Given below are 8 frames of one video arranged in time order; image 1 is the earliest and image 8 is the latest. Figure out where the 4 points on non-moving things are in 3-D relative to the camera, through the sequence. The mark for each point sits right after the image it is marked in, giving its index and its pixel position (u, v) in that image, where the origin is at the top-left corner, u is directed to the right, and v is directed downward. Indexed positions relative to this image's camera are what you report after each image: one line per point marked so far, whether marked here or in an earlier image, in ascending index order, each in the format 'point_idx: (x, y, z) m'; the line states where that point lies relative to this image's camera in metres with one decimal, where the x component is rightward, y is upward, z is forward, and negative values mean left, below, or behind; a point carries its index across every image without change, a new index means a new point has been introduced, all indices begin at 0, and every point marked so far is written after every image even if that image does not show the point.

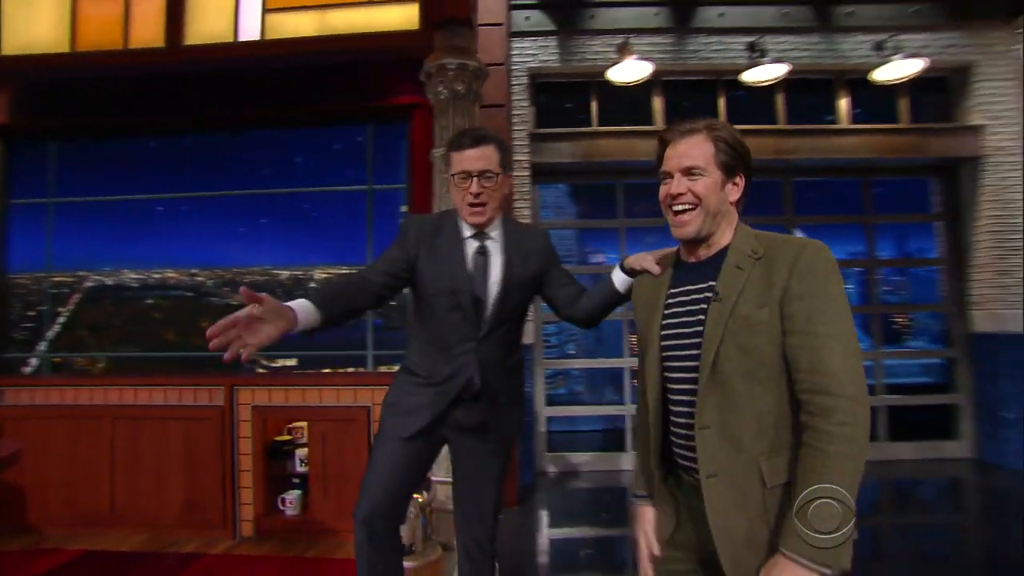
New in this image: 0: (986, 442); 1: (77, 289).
0: (+4.0, -1.3, +4.9) m
1: (-3.7, 0.0, +4.9) m
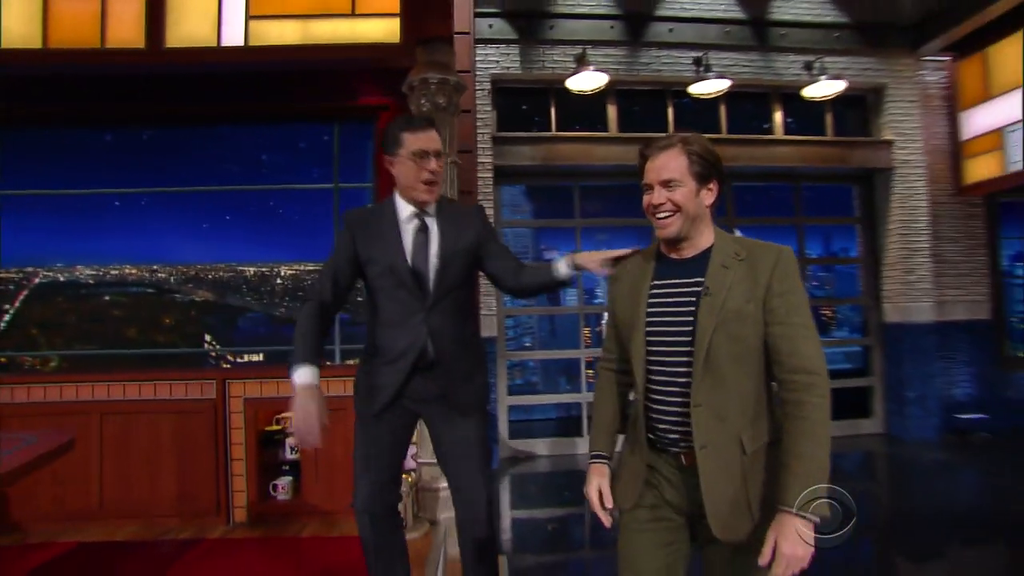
0: (+3.6, -1.2, +5.5) m
1: (-4.0, 0.0, +4.8) m
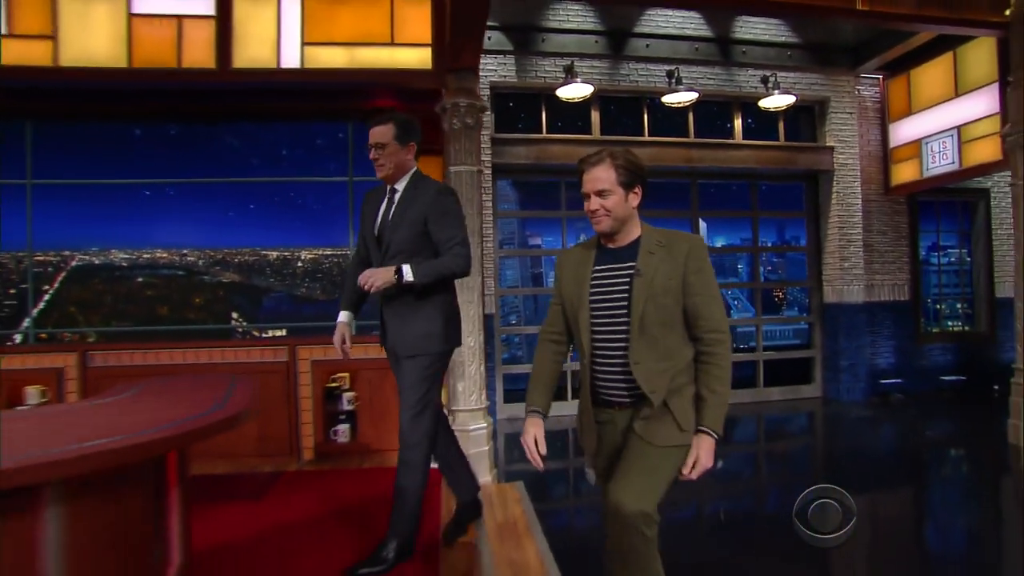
0: (+3.5, -1.1, +6.4) m
1: (-4.0, +0.2, +5.2) m
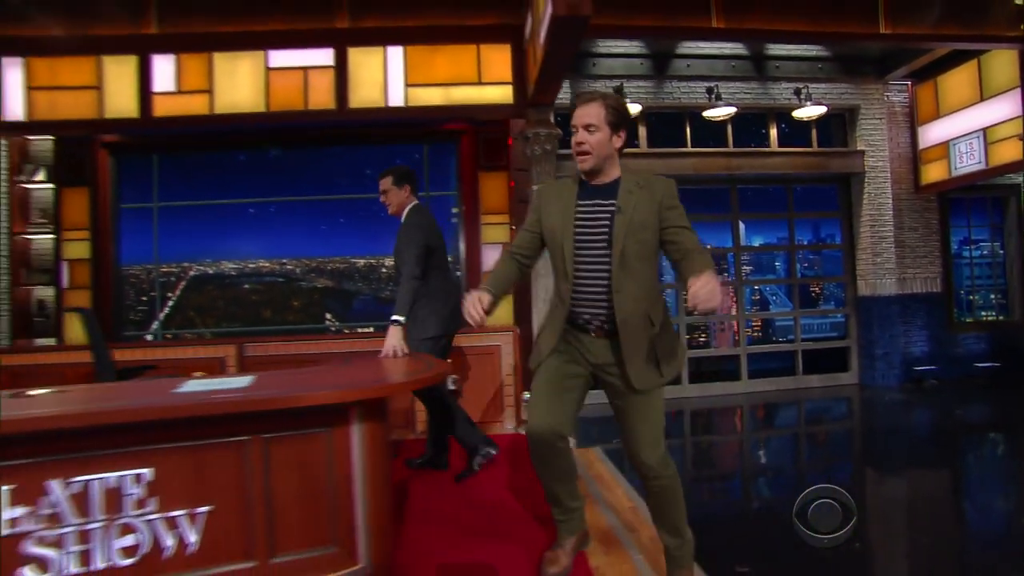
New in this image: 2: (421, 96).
0: (+4.2, -1.0, +6.9) m
1: (-3.4, +0.1, +6.1) m
2: (-0.6, +1.4, +4.3) m
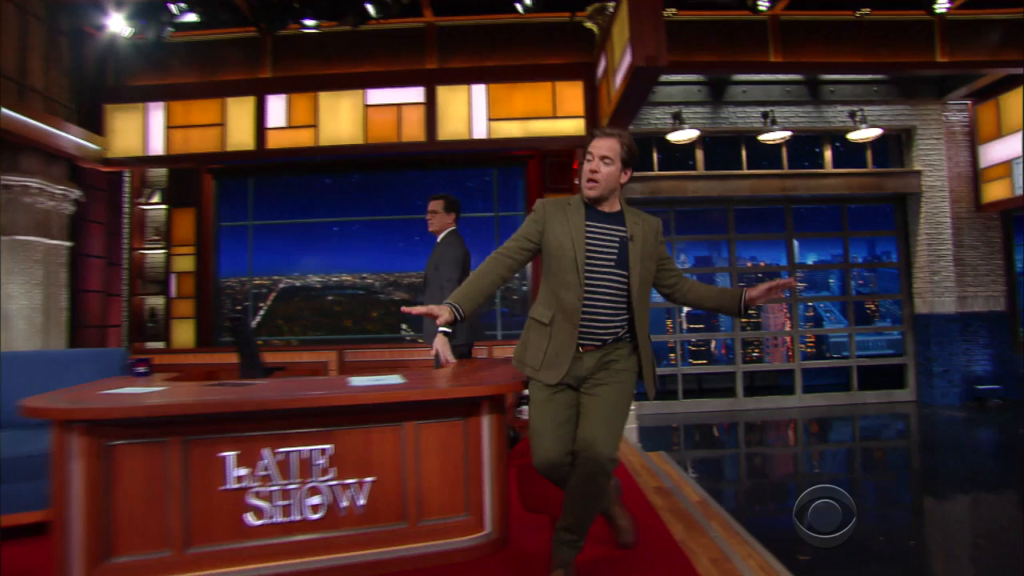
0: (+4.9, -1.2, +6.9) m
1: (-2.7, 0.0, +6.7) m
2: (-0.1, +1.3, +4.7) m
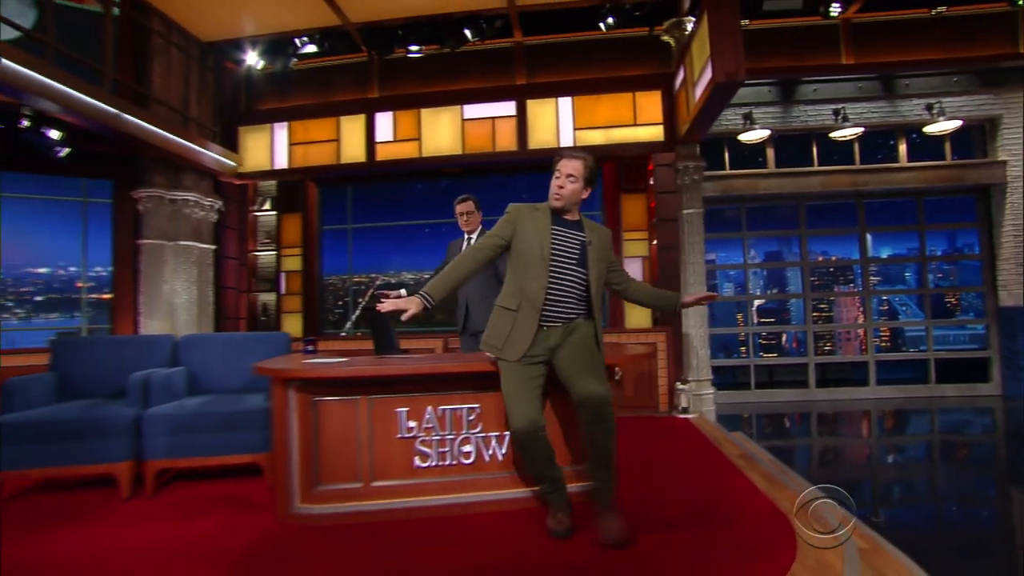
0: (+5.9, -1.1, +6.9) m
1: (-1.8, 0.0, +7.4) m
2: (+0.7, +1.3, +5.2) m
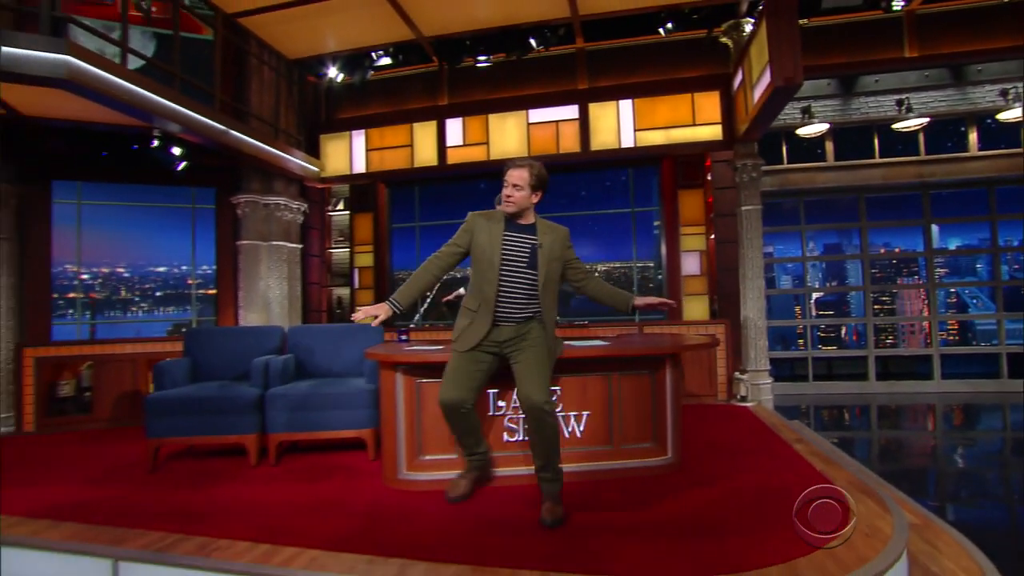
0: (+6.6, -1.0, +6.7) m
1: (-1.0, +0.1, +7.8) m
2: (+1.3, +1.4, +5.4) m
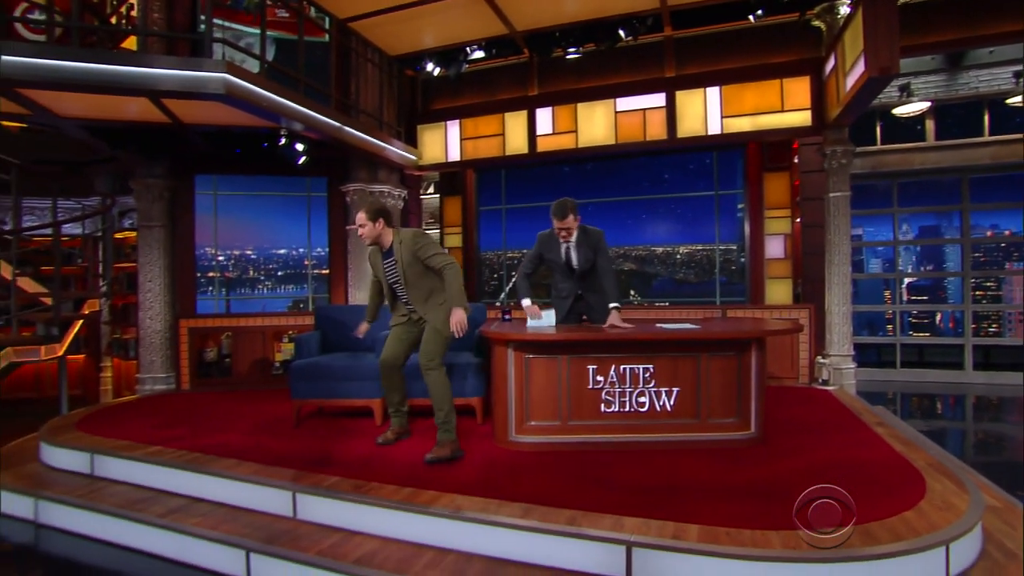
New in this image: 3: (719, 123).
0: (+7.5, -0.9, +6.2) m
1: (+0.1, +0.4, +8.2) m
2: (+2.1, +1.5, +5.5) m
3: (+2.0, +1.6, +5.5) m
